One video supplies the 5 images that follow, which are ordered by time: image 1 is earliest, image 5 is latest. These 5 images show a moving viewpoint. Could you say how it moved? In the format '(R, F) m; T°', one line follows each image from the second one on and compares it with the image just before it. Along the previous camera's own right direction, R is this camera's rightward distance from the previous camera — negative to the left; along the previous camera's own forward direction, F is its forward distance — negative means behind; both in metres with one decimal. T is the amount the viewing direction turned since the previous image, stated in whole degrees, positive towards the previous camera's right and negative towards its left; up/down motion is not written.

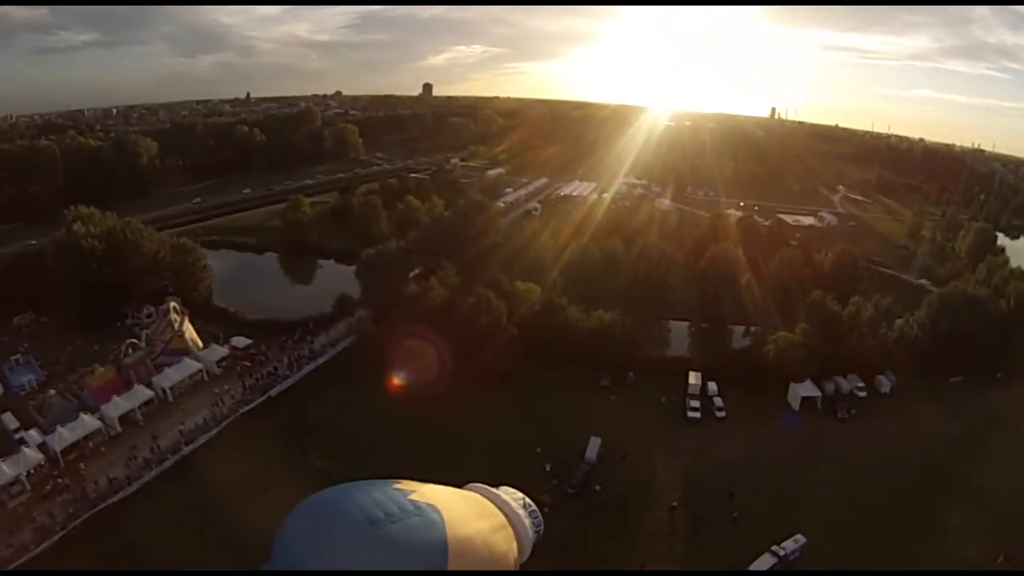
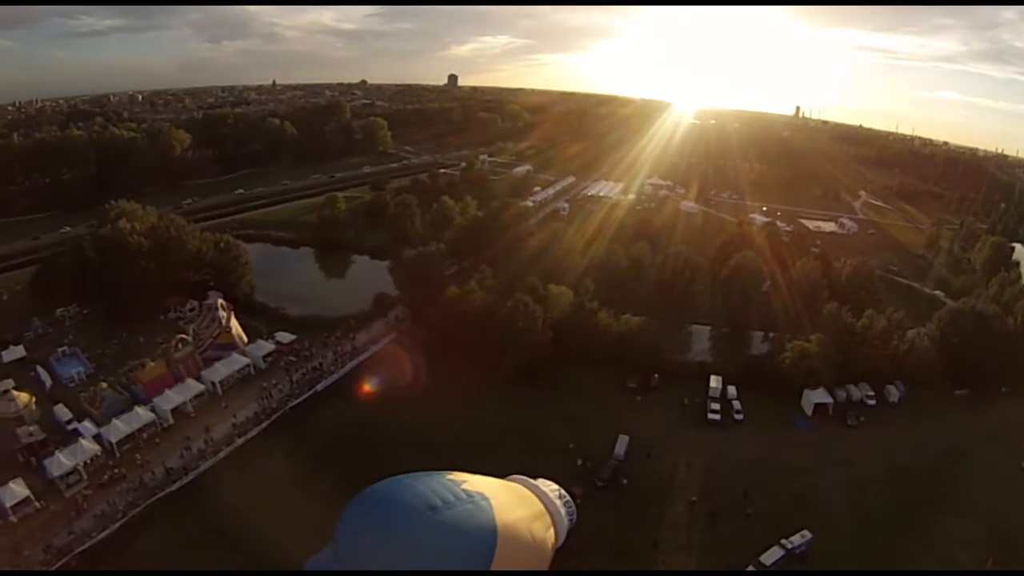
(-0.5, -1.4) m; -2°
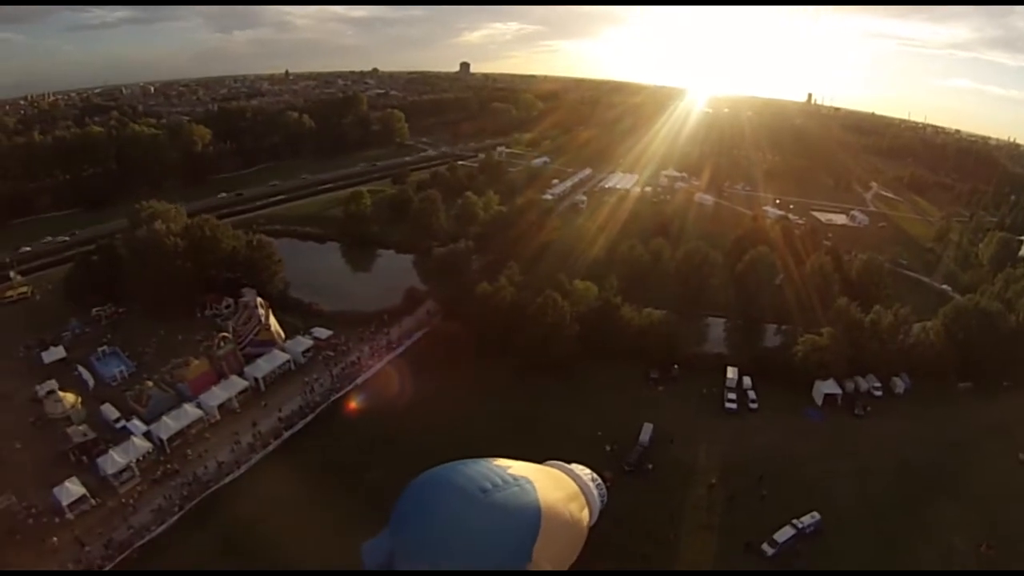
(-0.5, -1.4) m; -1°
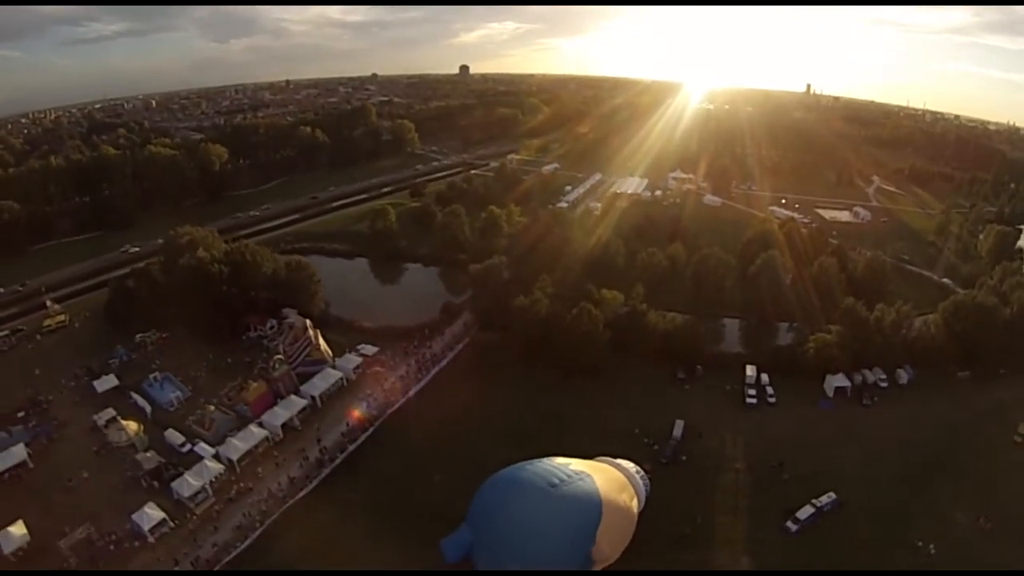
(-1.1, -2.3) m; -1°
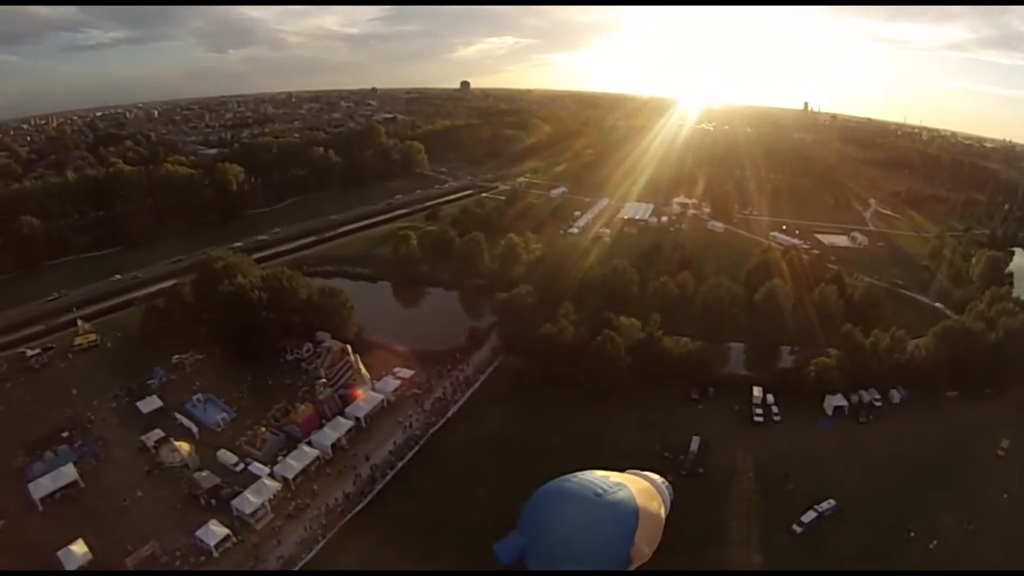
(-1.3, -2.7) m; 0°
